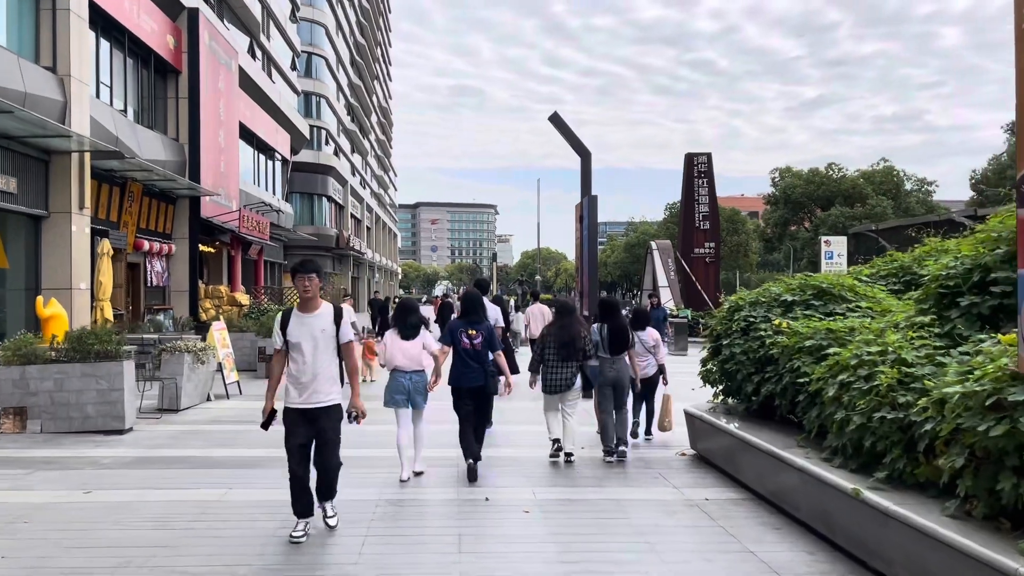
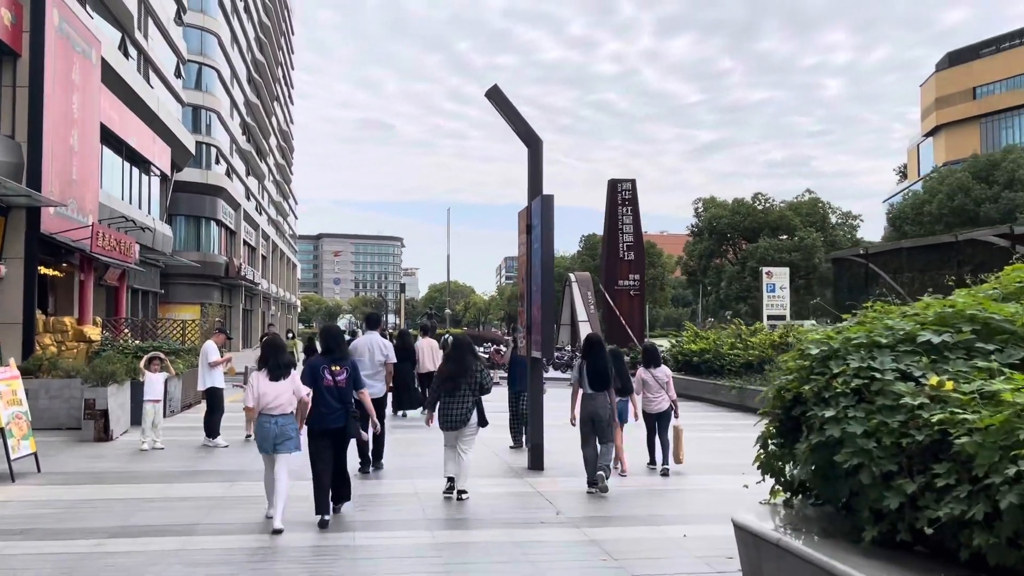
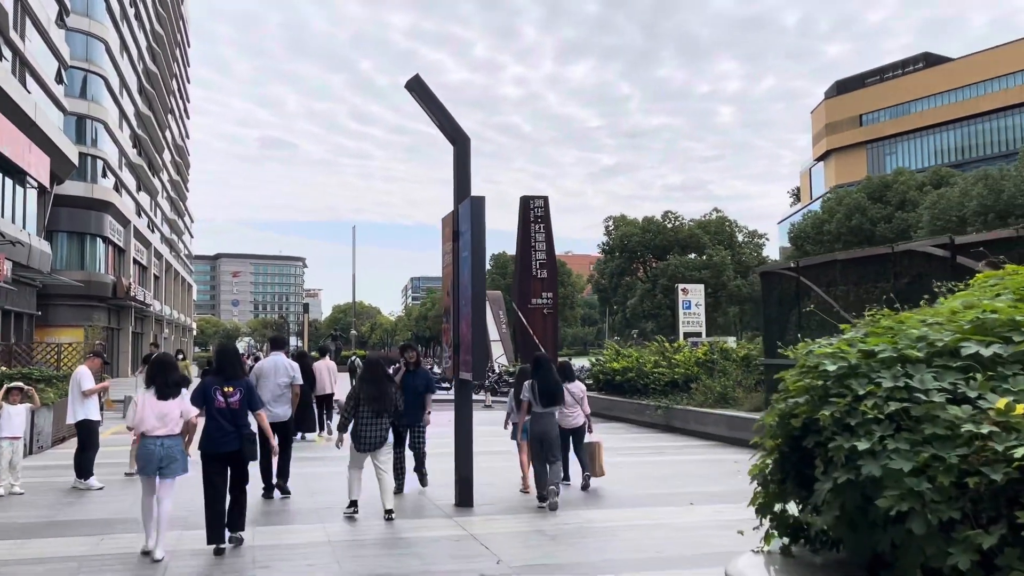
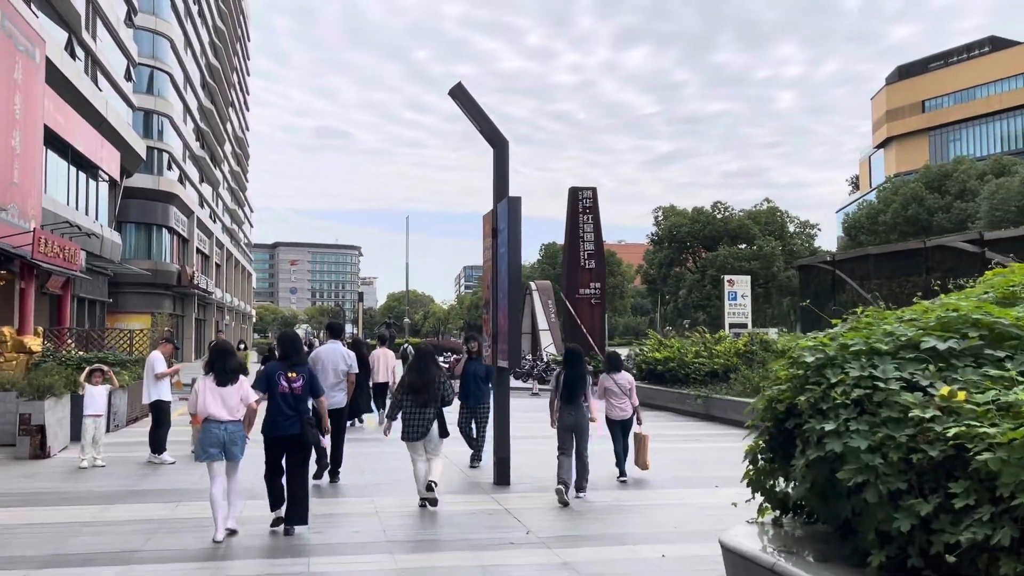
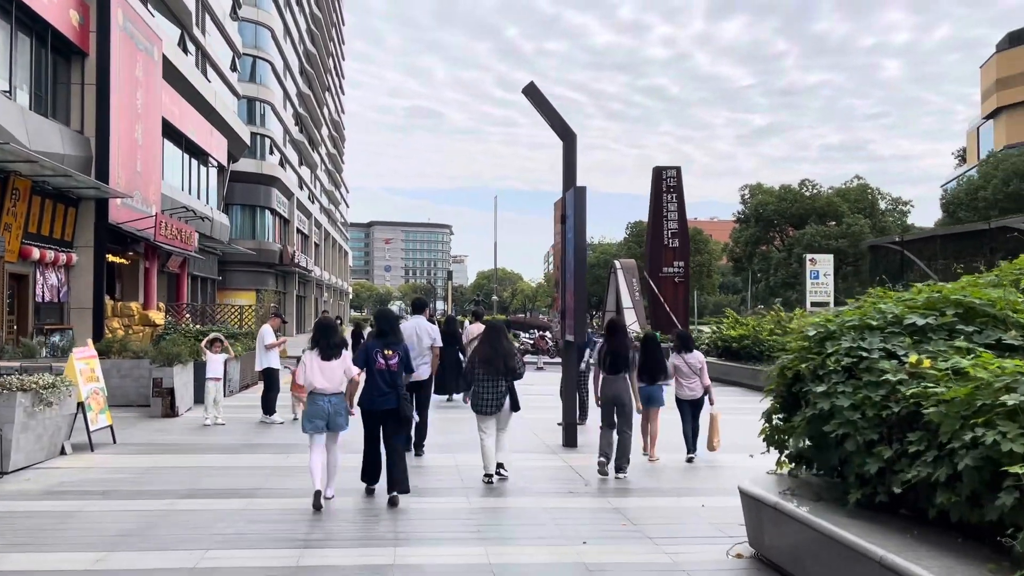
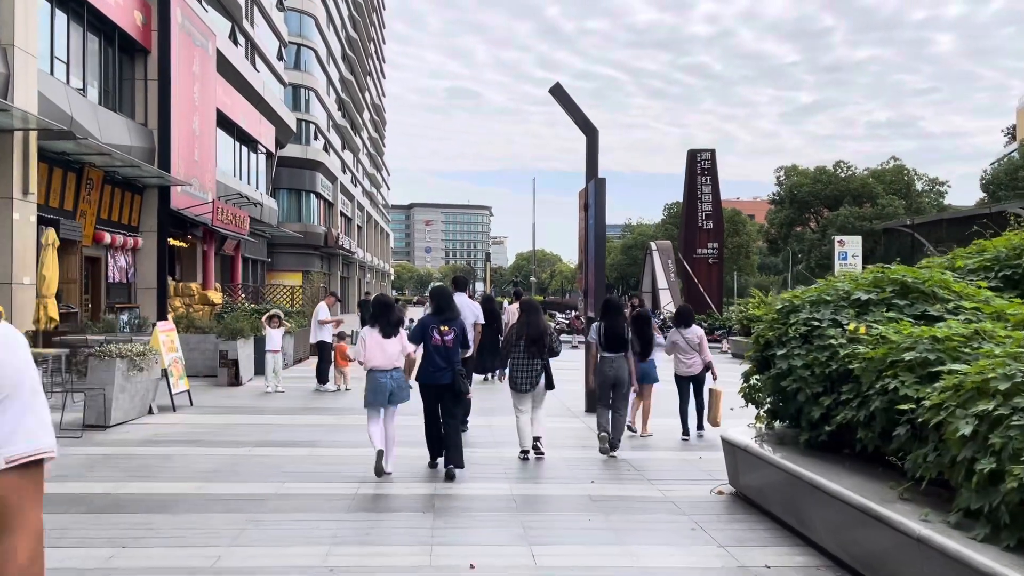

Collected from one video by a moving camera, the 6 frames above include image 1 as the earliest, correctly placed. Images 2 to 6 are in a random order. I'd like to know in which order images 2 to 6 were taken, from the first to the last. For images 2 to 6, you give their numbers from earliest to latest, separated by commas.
6, 5, 2, 4, 3
